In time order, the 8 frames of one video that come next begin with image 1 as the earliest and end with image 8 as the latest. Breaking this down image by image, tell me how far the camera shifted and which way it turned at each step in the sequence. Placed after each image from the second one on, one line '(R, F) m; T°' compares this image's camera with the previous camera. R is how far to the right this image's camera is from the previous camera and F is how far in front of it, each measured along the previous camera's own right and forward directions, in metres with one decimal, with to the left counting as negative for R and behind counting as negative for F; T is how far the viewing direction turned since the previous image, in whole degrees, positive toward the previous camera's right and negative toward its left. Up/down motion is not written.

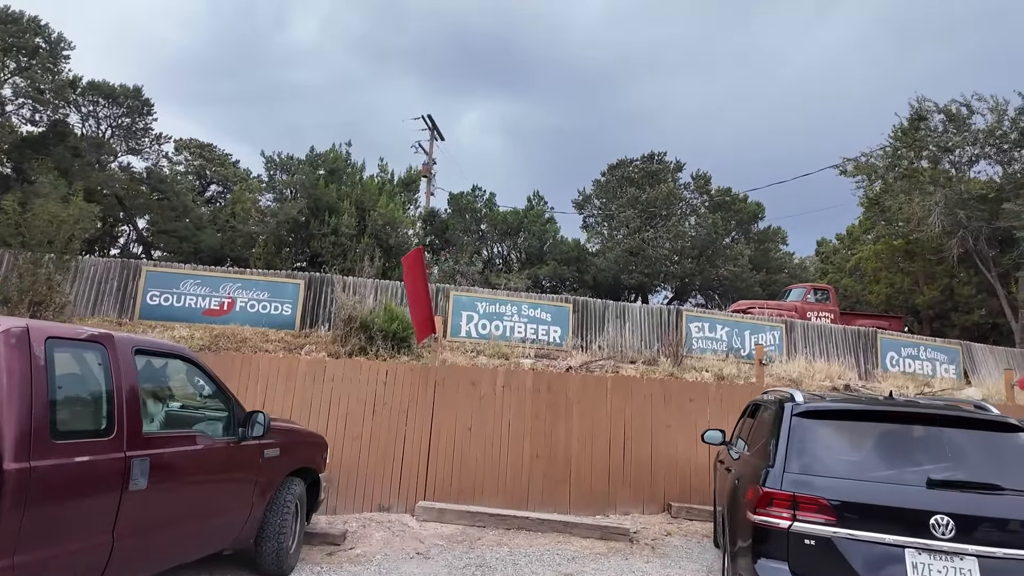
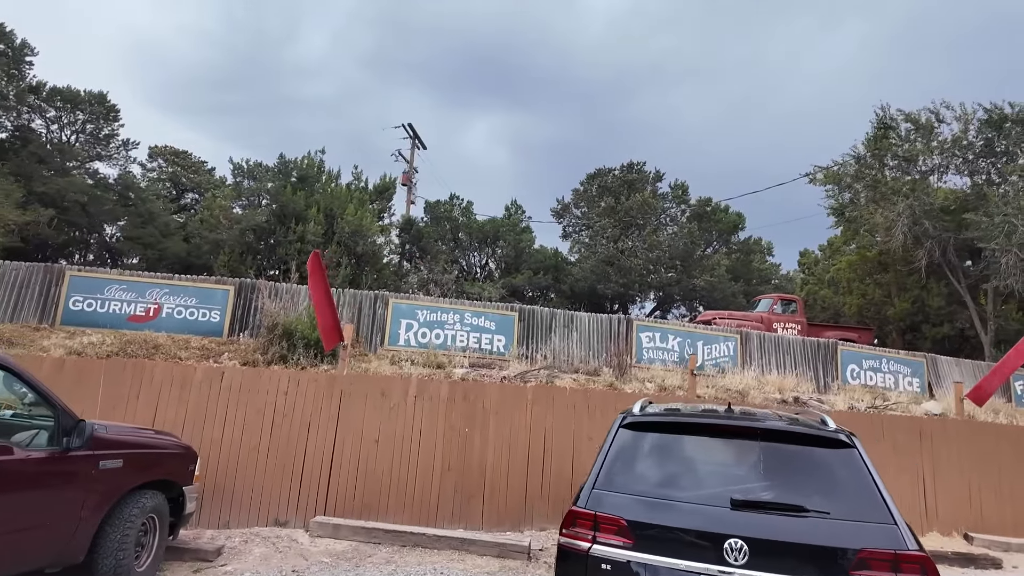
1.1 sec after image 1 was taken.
(+1.5, +0.3) m; 0°
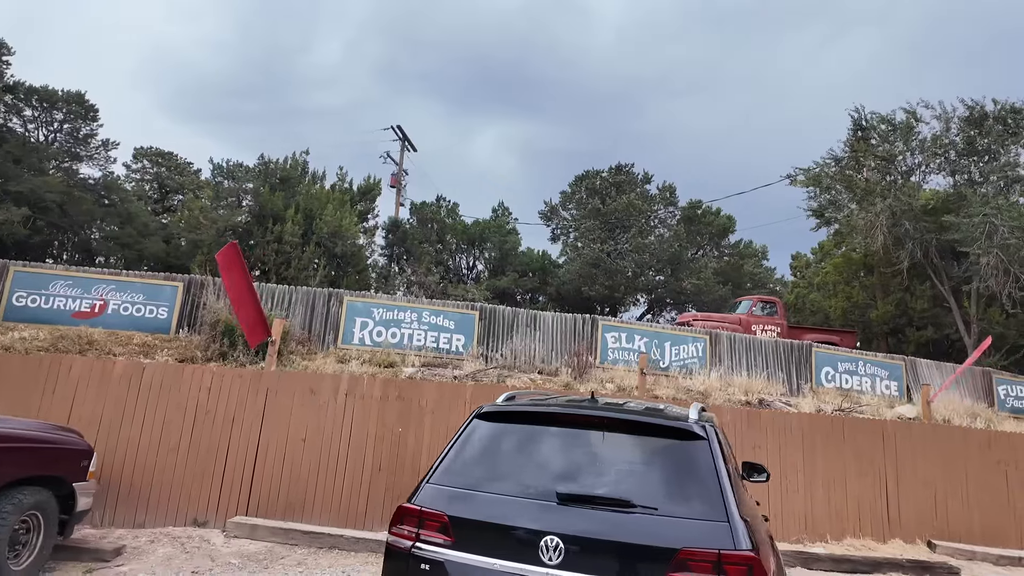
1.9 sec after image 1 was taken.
(+1.1, +0.3) m; -1°
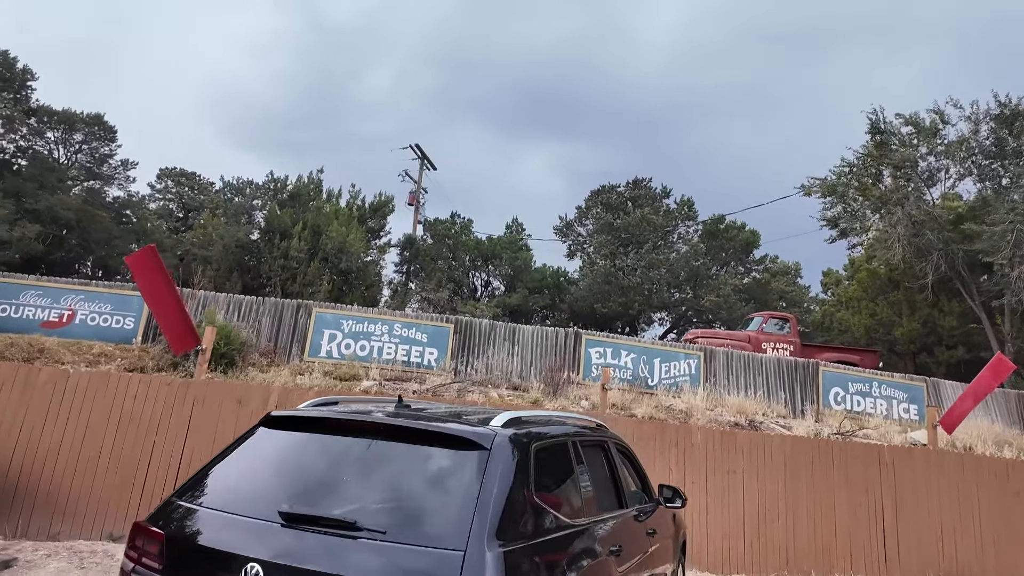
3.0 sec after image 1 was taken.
(+1.5, +0.6) m; -4°
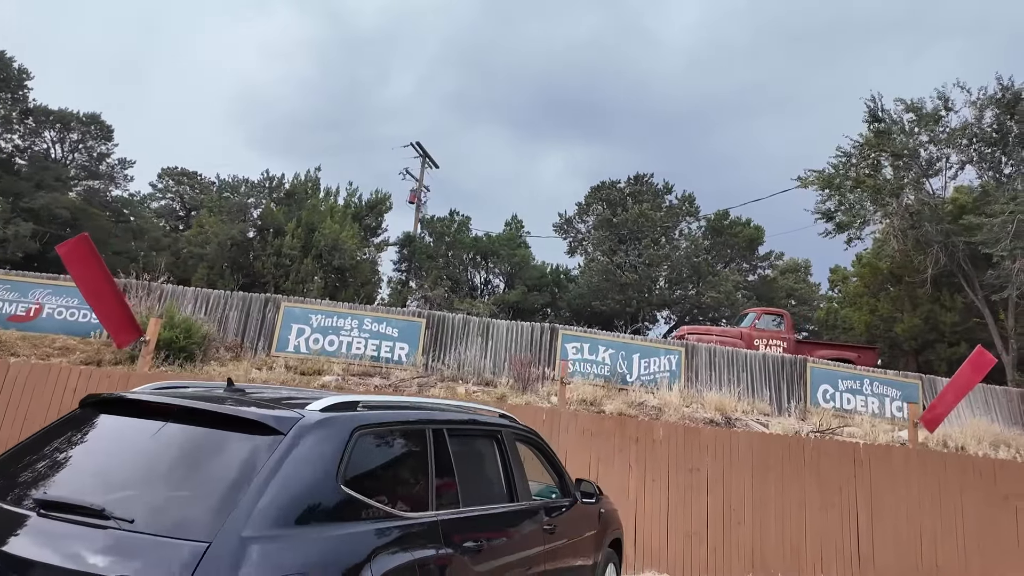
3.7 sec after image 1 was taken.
(+1.0, +0.3) m; -2°
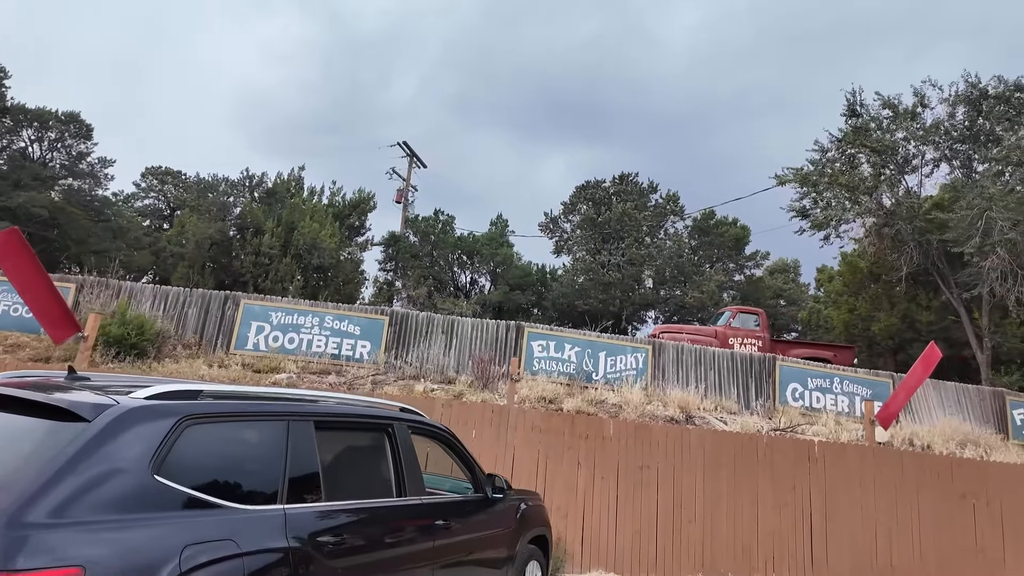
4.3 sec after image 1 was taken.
(+0.8, +0.1) m; 0°
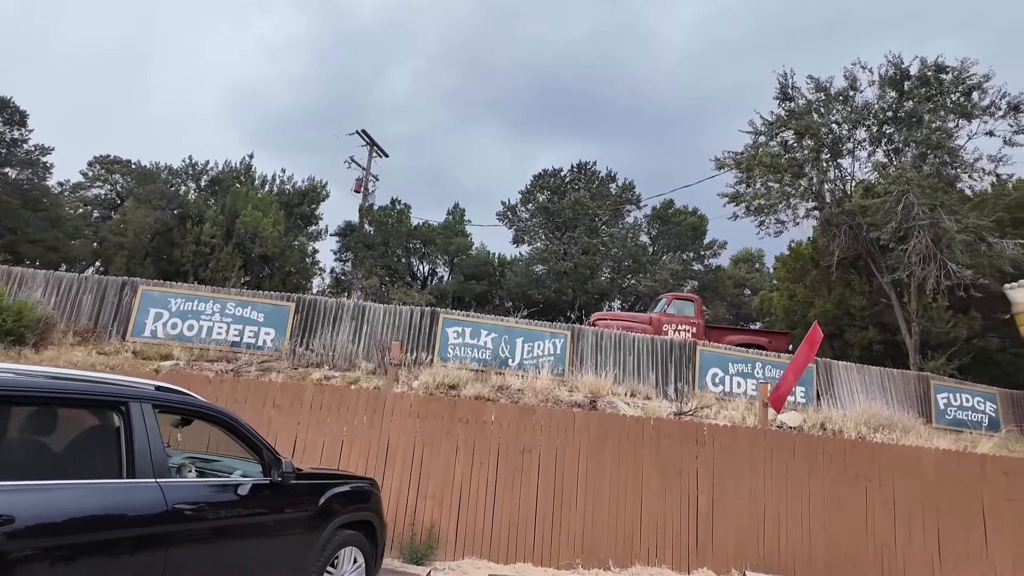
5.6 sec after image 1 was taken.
(+1.8, +0.3) m; +1°
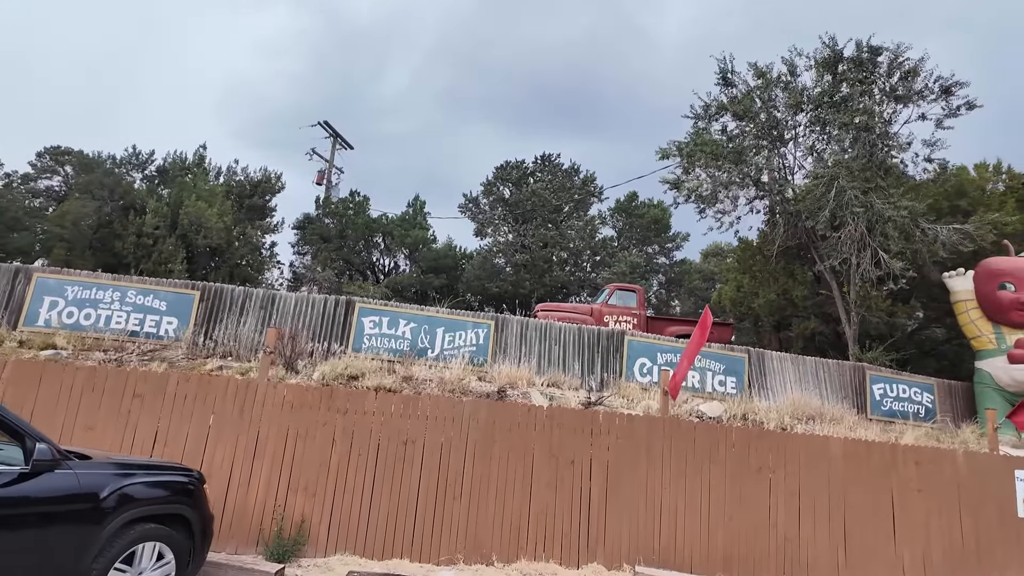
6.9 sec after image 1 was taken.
(+1.7, +0.4) m; +1°
